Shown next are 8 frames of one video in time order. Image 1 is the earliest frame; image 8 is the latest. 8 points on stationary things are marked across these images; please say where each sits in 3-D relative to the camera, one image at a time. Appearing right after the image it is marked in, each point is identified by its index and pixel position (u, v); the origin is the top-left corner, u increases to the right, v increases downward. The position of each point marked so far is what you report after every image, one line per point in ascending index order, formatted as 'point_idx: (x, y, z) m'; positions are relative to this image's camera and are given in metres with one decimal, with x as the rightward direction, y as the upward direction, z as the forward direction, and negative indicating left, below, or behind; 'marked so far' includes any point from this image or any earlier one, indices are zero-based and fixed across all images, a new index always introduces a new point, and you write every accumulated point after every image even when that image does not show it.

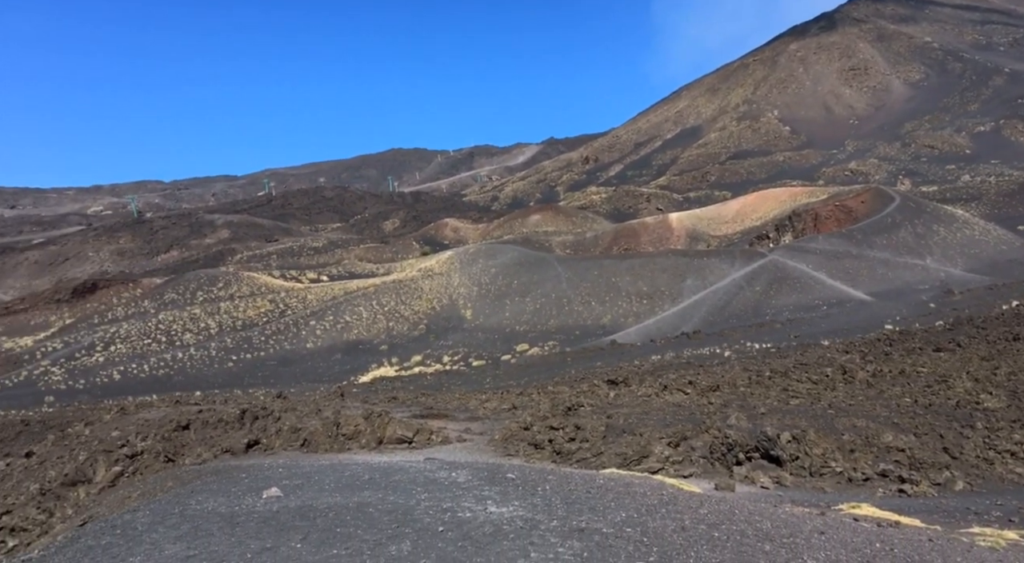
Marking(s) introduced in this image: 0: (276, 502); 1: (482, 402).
0: (-2.5, -2.3, +7.8) m
1: (-0.5, -2.2, +13.4) m
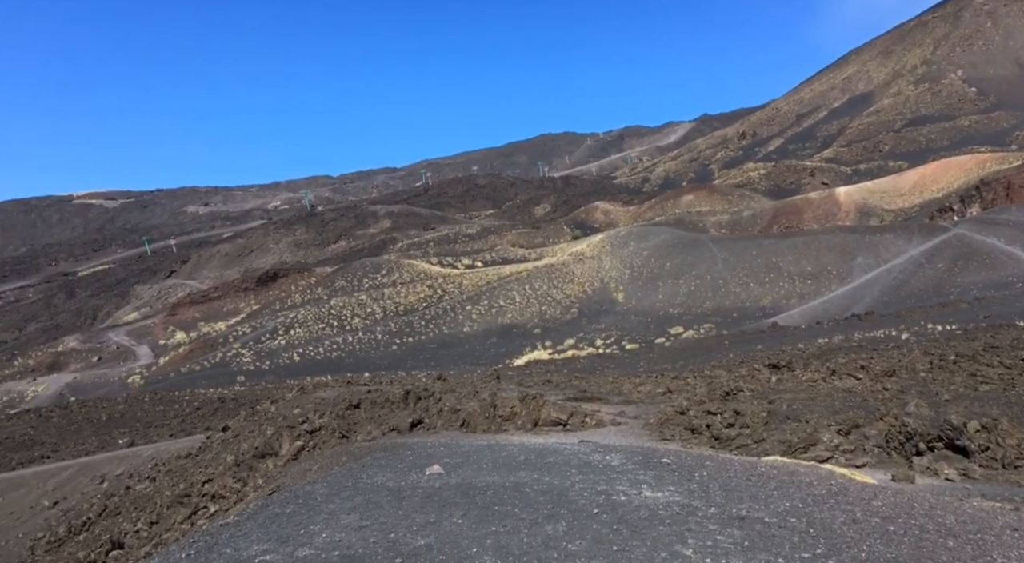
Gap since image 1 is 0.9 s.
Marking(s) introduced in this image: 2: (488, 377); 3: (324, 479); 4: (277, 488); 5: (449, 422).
0: (-0.8, -2.1, +8.2) m
1: (+2.2, -1.8, +13.3) m
2: (-0.5, -2.0, +15.9) m
3: (-2.3, -2.4, +9.0) m
4: (-2.9, -2.6, +9.3) m
5: (-0.9, -2.1, +11.1) m
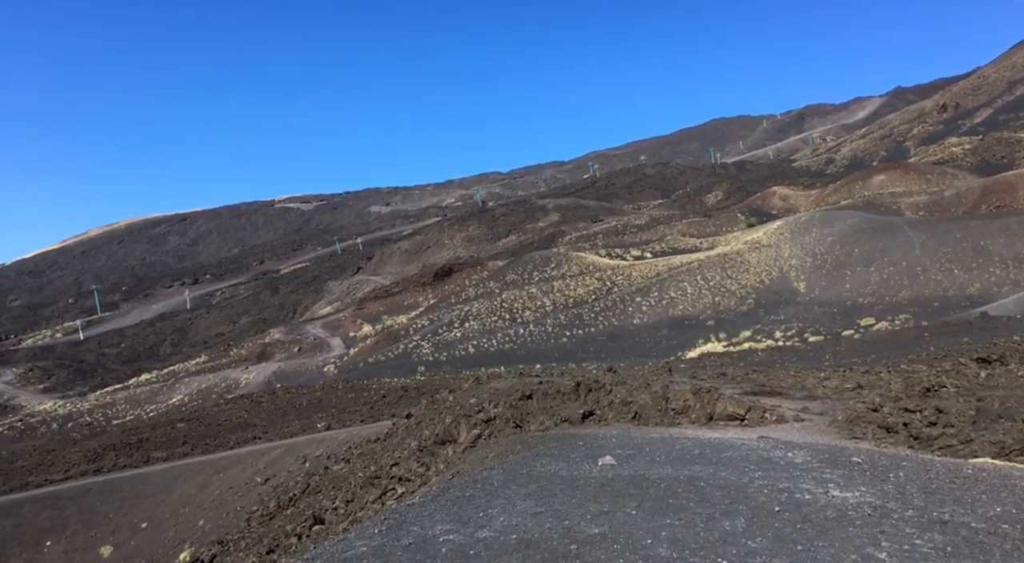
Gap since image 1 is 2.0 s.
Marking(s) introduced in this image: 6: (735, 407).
0: (+1.1, -2.1, +8.2) m
1: (+5.2, -1.6, +12.5) m
2: (+3.1, -1.8, +15.6) m
3: (-0.1, -2.3, +9.4) m
4: (-0.7, -2.5, +9.7) m
5: (+1.6, -2.0, +11.0) m
6: (+3.1, -1.8, +10.5) m
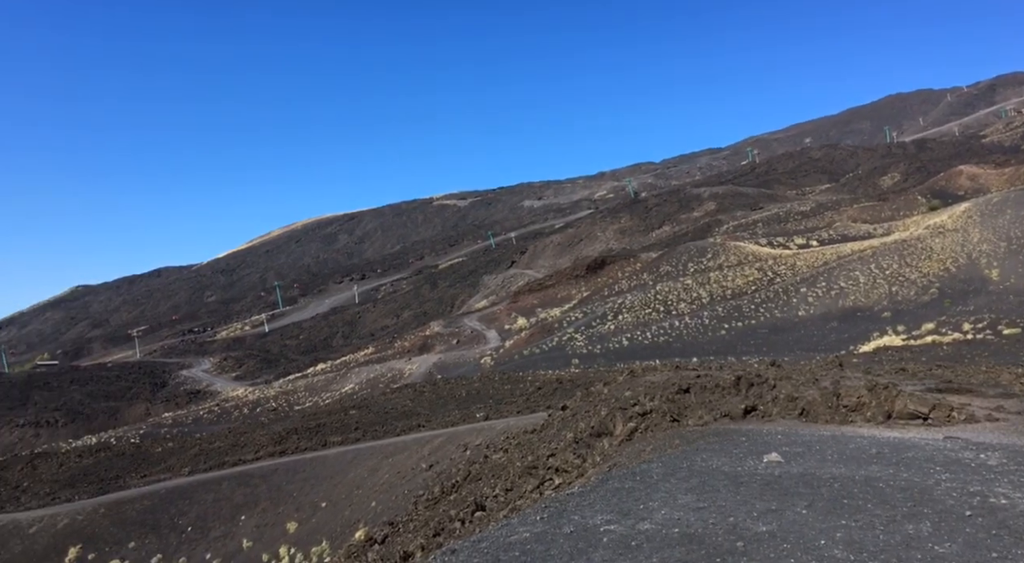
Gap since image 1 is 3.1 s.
0: (+2.8, -2.0, +8.0) m
1: (+7.7, -1.4, +11.4) m
2: (+6.3, -1.6, +14.8) m
3: (+1.9, -2.2, +9.3) m
4: (+1.4, -2.4, +9.8) m
5: (+3.9, -1.8, +10.6) m
6: (+5.3, -1.6, +9.8) m
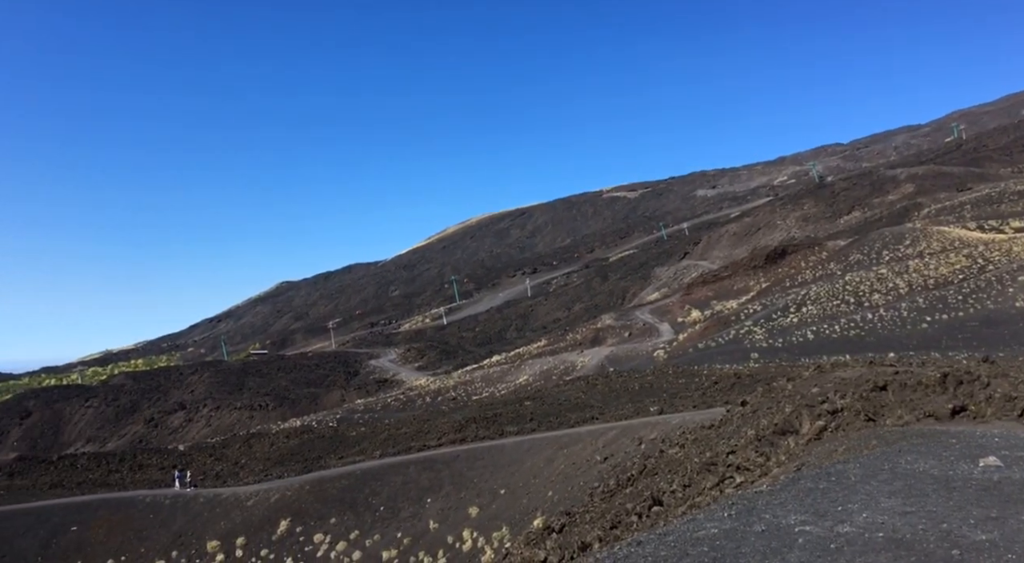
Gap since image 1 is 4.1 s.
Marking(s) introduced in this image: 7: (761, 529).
0: (+4.8, -1.9, +7.4) m
1: (+10.3, -1.3, +9.6) m
2: (+9.7, -1.4, +13.3) m
3: (+4.2, -2.1, +8.9) m
4: (+3.8, -2.3, +9.5) m
5: (+6.4, -1.7, +9.7) m
6: (+7.6, -1.5, +8.6) m
7: (+2.5, -2.4, +7.4) m
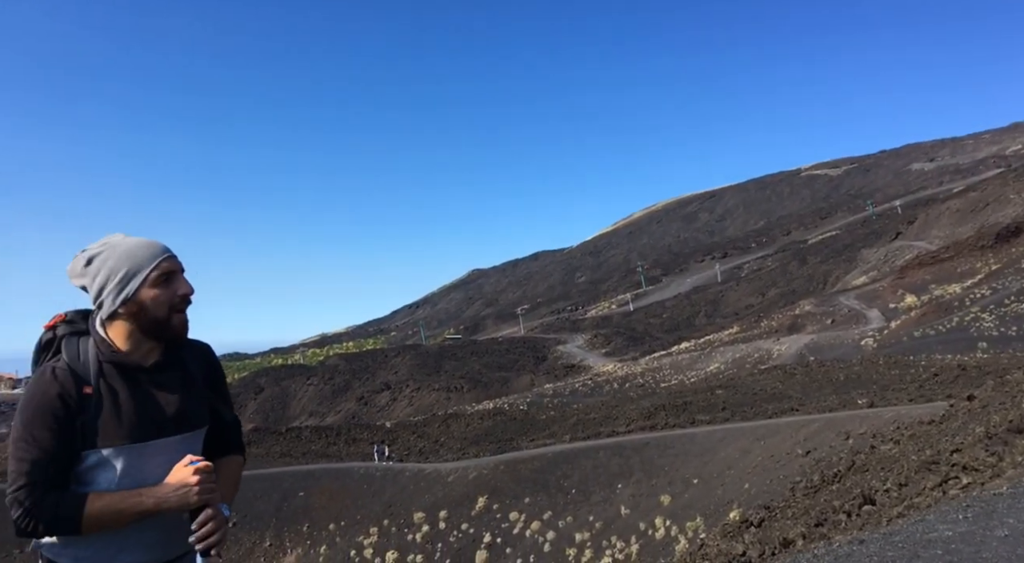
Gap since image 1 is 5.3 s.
0: (+7.0, -1.8, +6.6) m
1: (+12.8, -1.1, +7.4) m
2: (+13.2, -1.2, +11.1) m
3: (+6.8, -2.0, +8.2) m
4: (+6.6, -2.2, +8.9) m
5: (+9.2, -1.6, +8.5) m
6: (+10.0, -1.3, +7.1) m
7: (+4.8, -2.4, +7.2) m
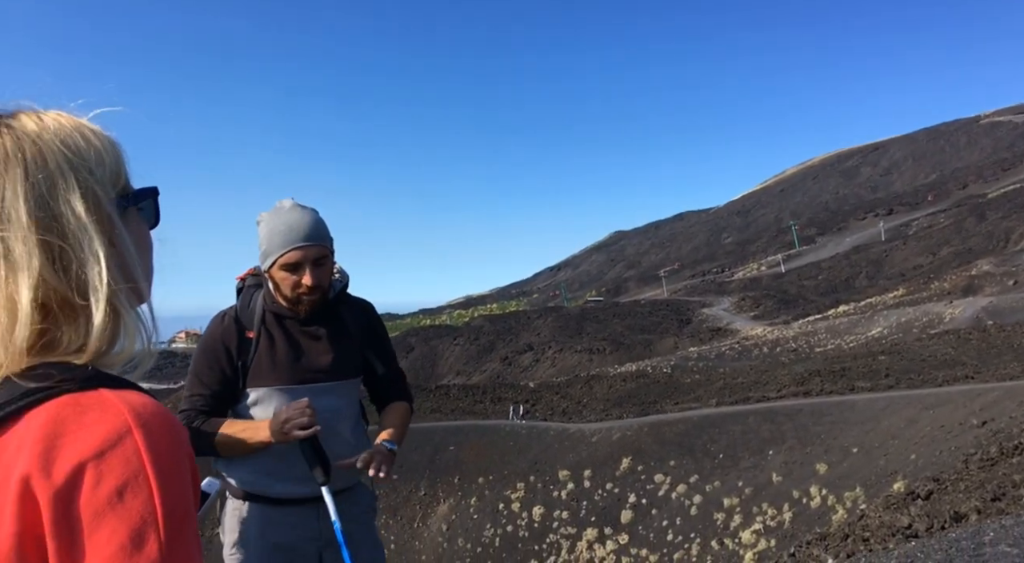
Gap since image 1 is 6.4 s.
0: (+8.8, -1.5, +6.1) m
1: (+14.7, -0.7, +5.8) m
2: (+15.8, -0.6, +9.4) m
3: (+8.9, -1.6, +7.8) m
4: (+8.9, -1.8, +8.5) m
5: (+11.3, -1.2, +7.6) m
6: (+11.9, -1.0, +6.1) m
7: (+6.8, -2.1, +7.2) m
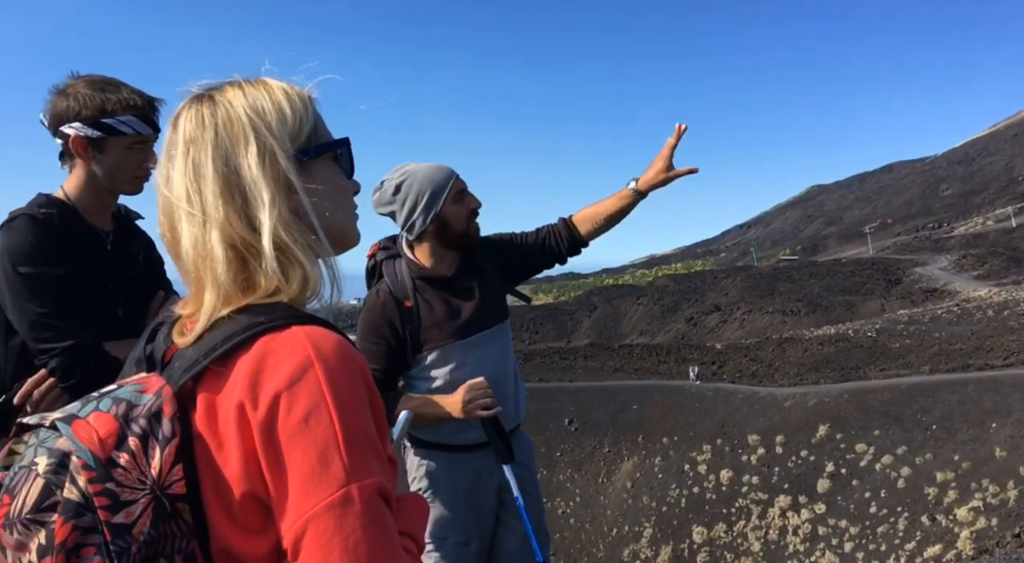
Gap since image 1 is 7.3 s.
0: (+10.3, -1.0, +4.6) m
1: (+15.9, -0.2, +2.9) m
2: (+17.8, +0.1, +6.1) m
3: (+10.8, -1.0, +6.2) m
4: (+10.9, -1.1, +7.0) m
5: (+13.1, -0.5, +5.4) m
6: (+13.2, -0.5, +3.8) m
7: (+8.6, -1.5, +6.2) m
